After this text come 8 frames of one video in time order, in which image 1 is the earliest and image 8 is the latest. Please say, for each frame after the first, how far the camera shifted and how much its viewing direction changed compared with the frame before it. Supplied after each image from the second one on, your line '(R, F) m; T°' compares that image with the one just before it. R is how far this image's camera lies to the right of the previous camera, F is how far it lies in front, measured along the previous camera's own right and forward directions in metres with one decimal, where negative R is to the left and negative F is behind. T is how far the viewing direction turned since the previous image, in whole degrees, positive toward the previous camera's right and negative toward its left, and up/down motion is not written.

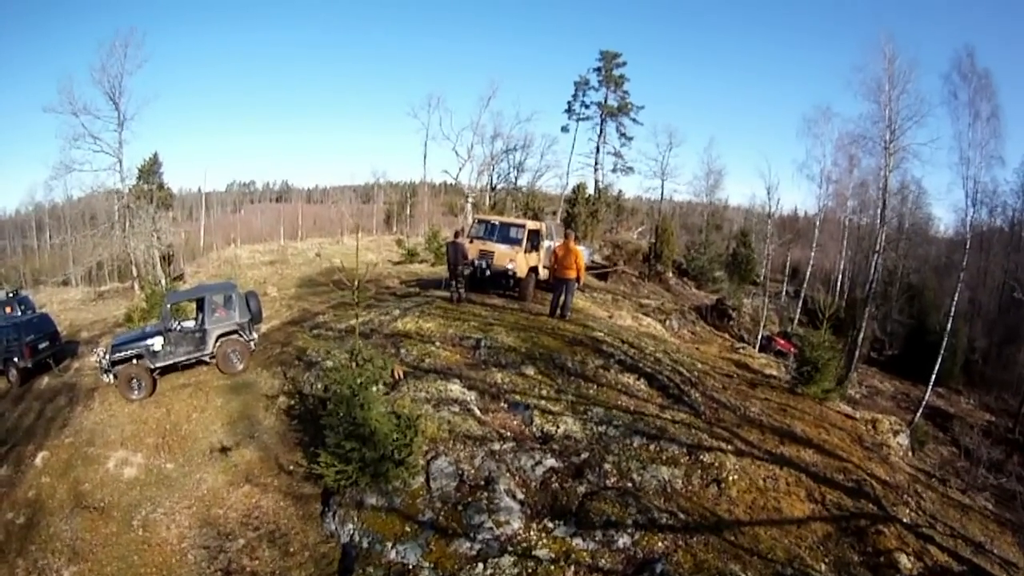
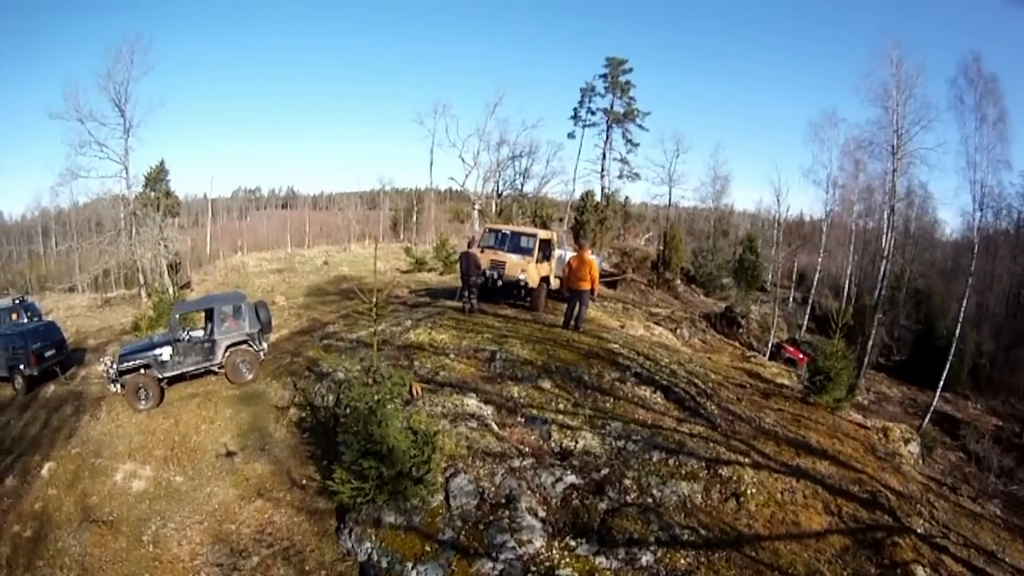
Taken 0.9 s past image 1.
(-0.2, +0.2) m; 0°
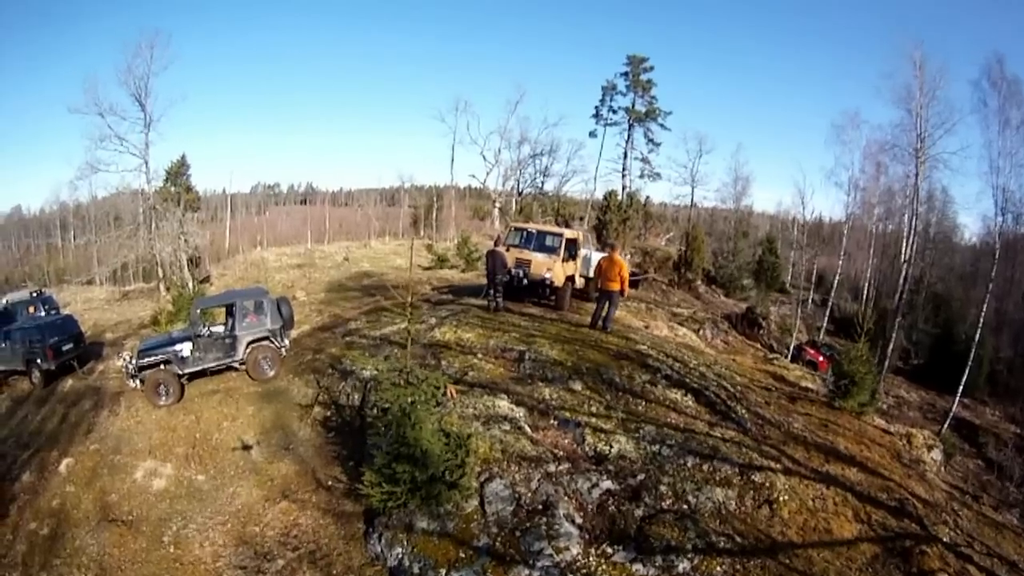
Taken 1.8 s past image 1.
(-0.3, +0.3) m; -1°
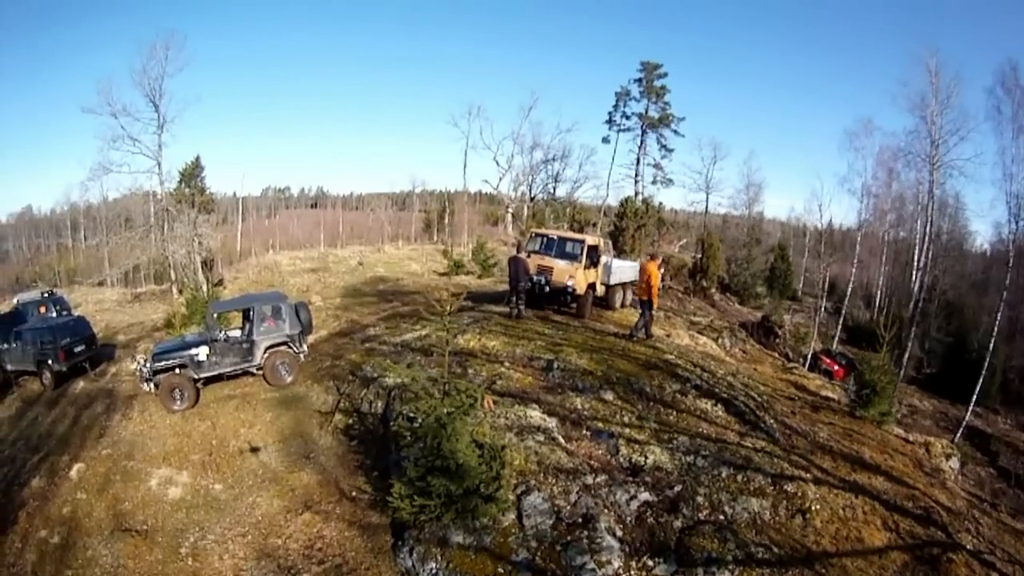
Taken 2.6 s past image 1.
(-0.4, +0.3) m; 0°
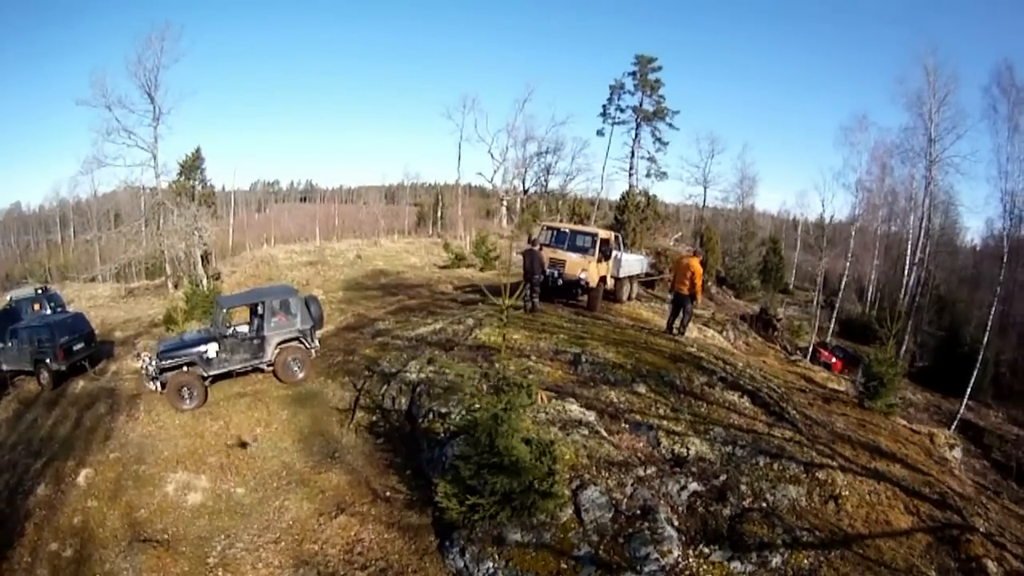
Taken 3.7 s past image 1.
(-0.7, +0.2) m; +2°
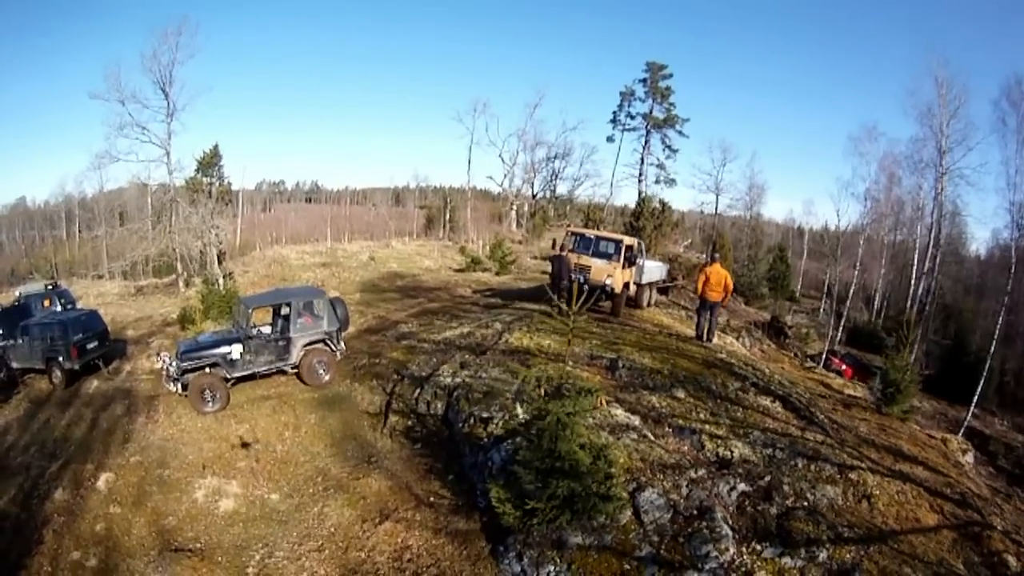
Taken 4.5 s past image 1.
(-0.7, +0.1) m; +1°
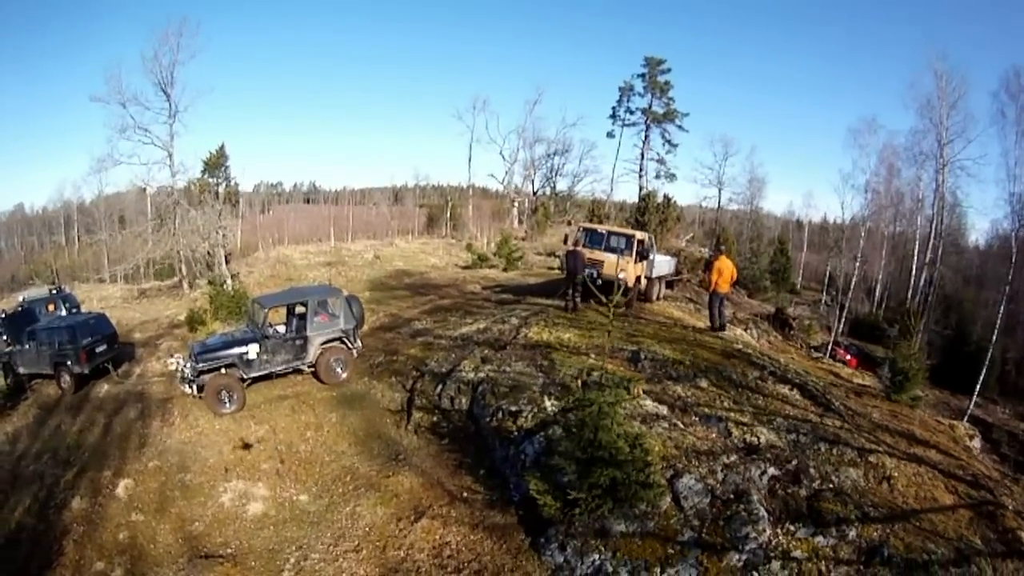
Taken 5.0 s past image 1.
(-0.4, 0.0) m; +1°
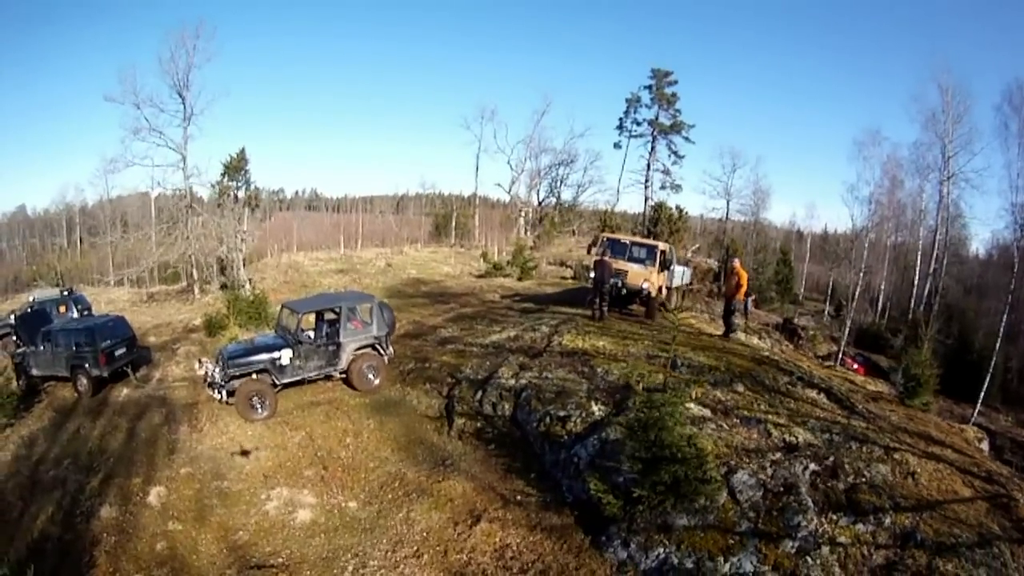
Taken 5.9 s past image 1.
(-0.8, -0.1) m; +1°
